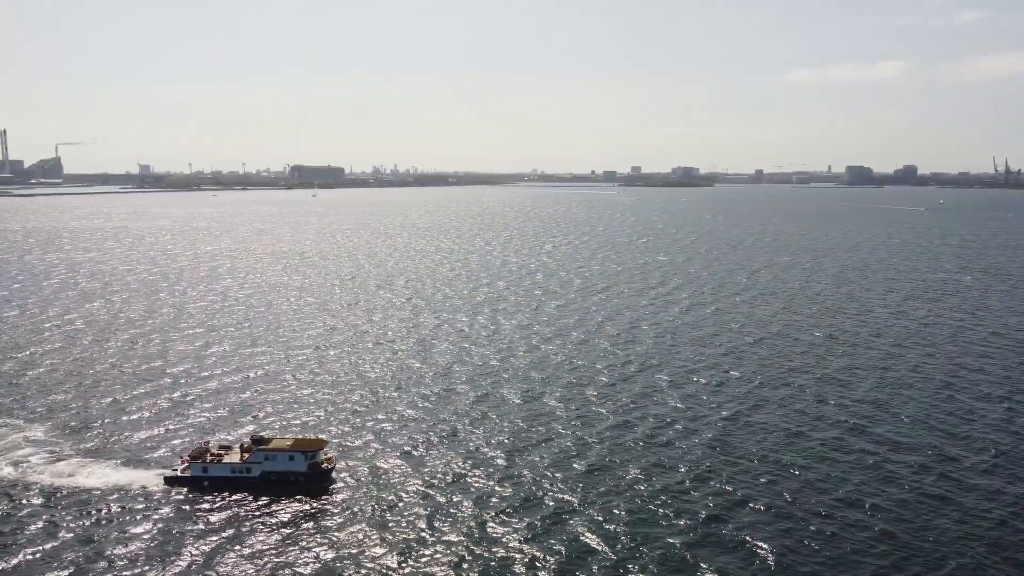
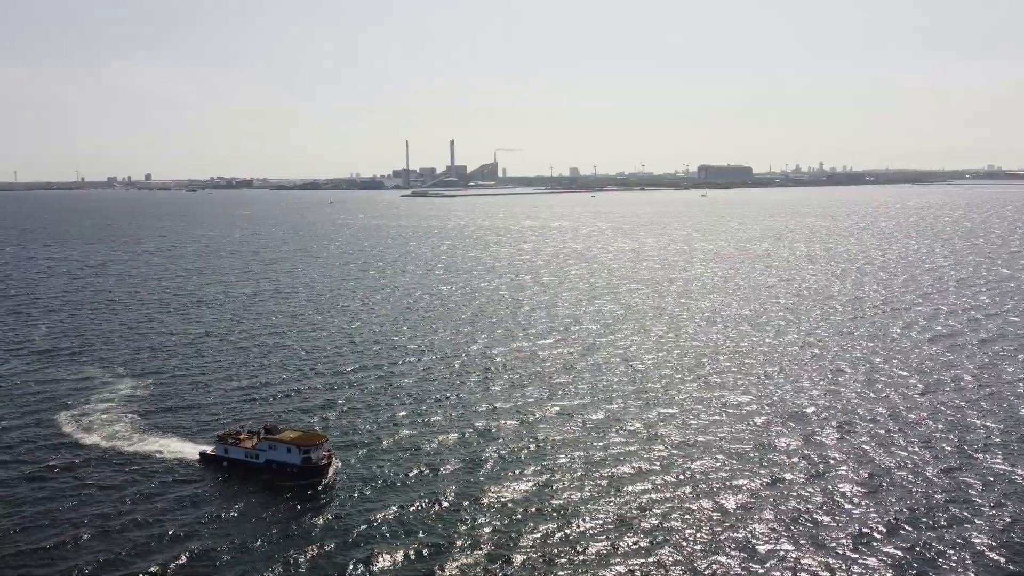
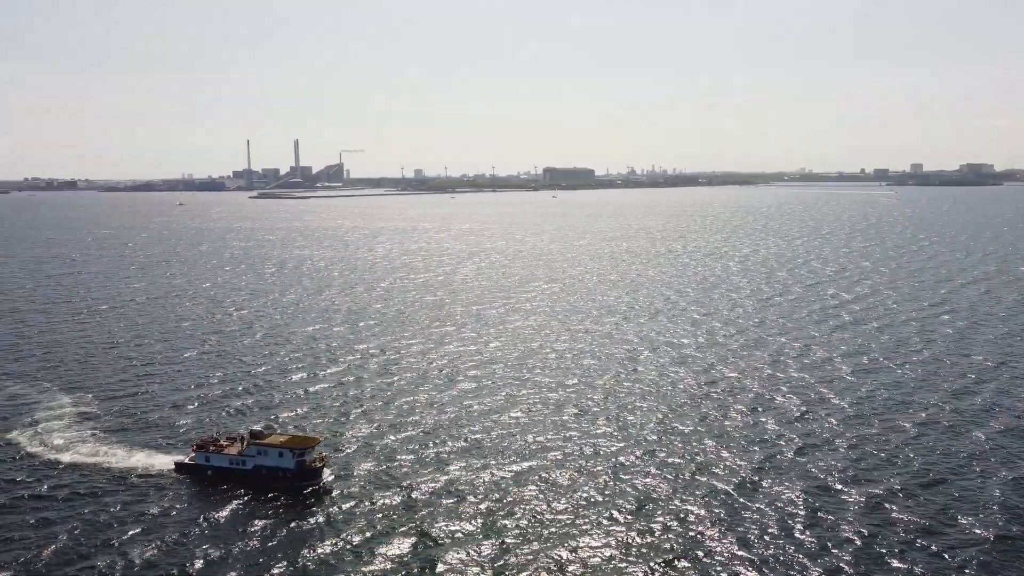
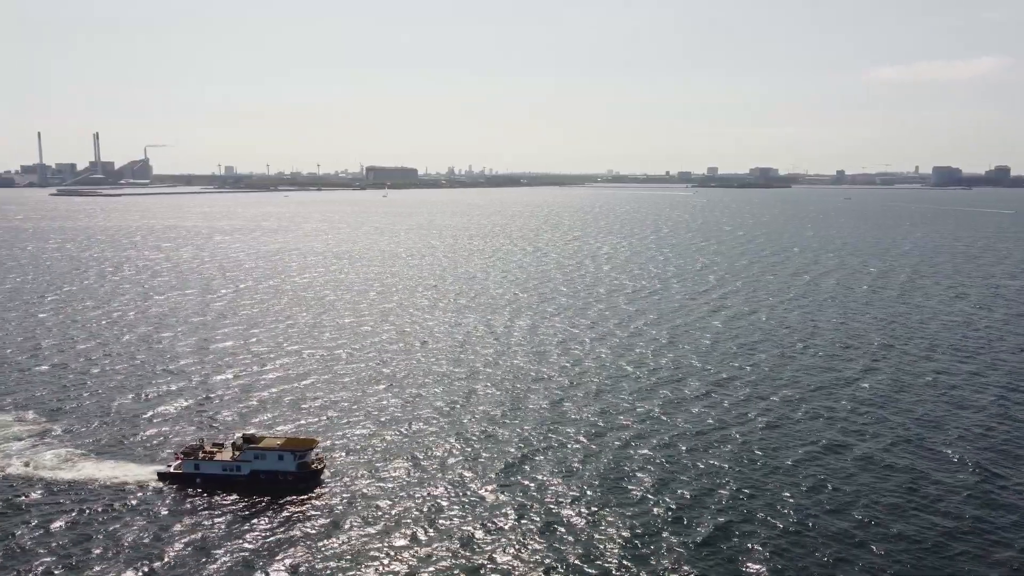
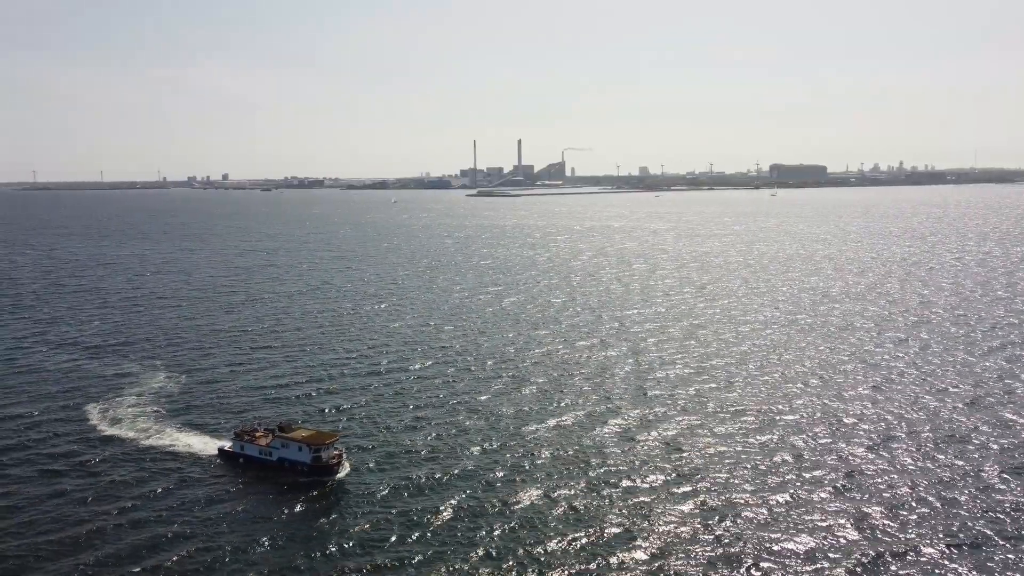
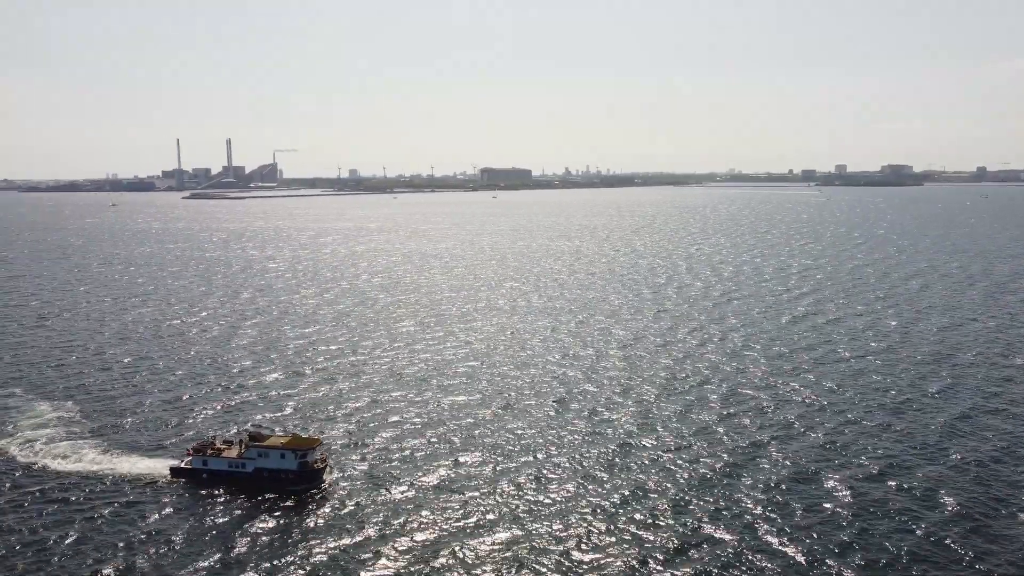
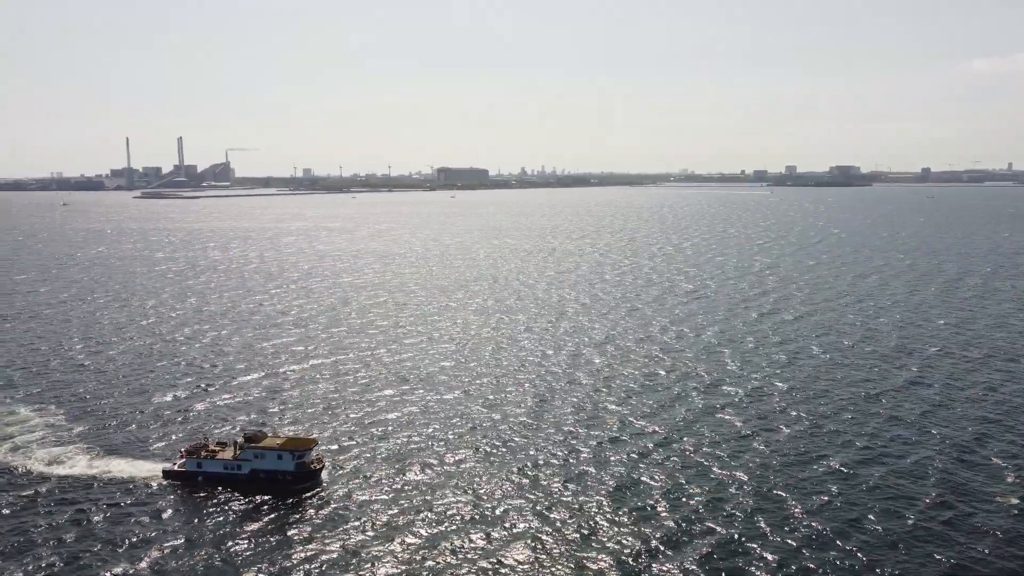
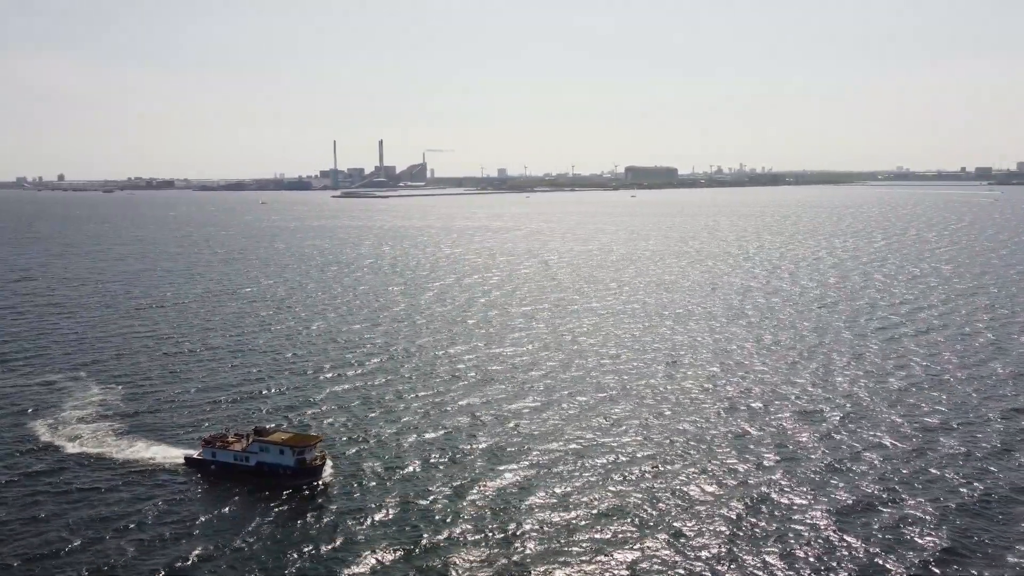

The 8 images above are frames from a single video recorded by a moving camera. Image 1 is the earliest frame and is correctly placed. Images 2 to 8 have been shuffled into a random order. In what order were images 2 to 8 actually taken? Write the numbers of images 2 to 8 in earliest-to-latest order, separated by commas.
4, 7, 6, 3, 8, 2, 5
